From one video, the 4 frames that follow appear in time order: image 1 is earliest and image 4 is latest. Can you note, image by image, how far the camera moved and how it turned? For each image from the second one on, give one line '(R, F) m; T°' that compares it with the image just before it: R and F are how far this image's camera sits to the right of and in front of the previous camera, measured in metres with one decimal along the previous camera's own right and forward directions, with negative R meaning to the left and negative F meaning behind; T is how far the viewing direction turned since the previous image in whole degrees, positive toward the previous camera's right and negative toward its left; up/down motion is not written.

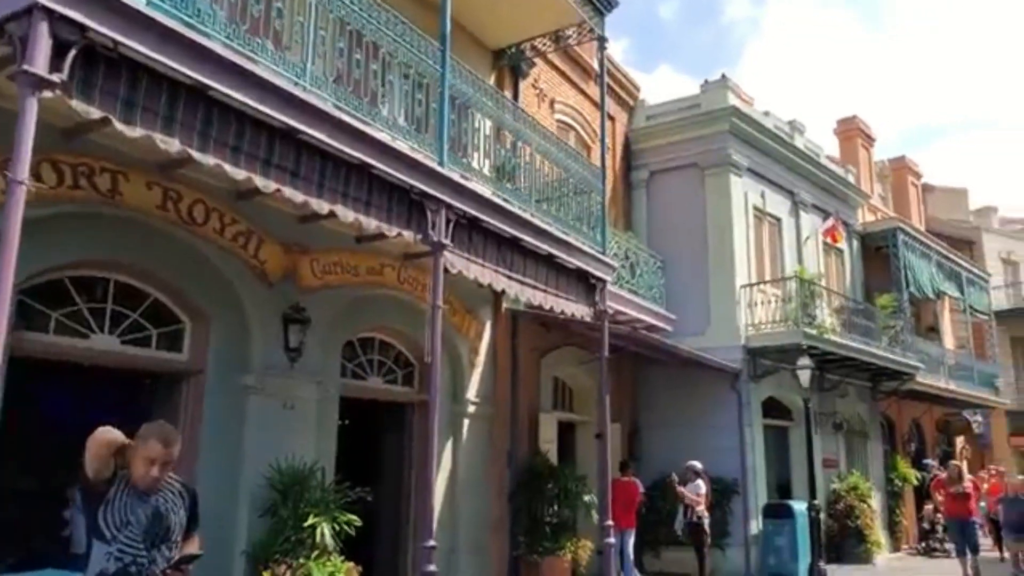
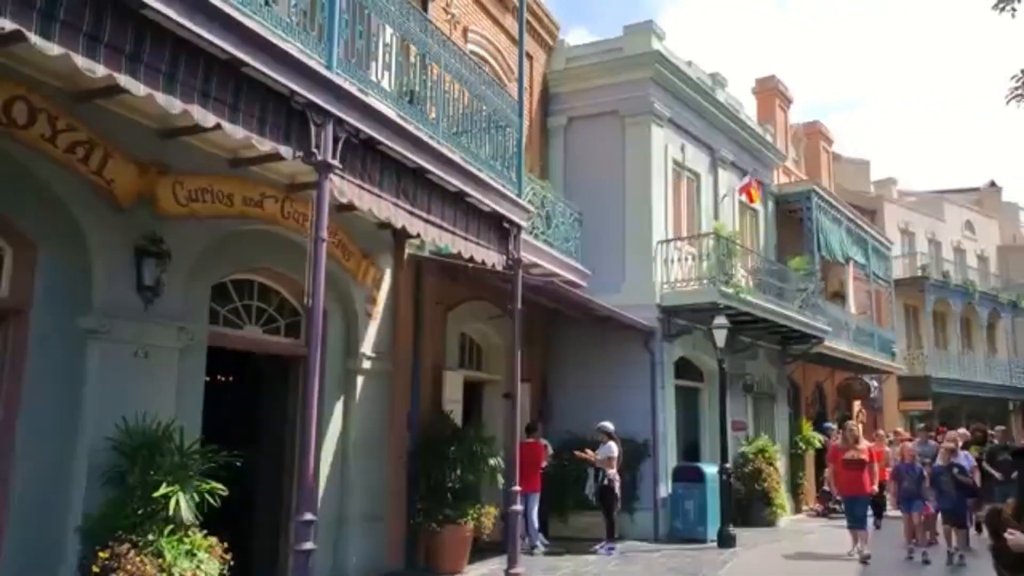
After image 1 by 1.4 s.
(+0.1, +1.0) m; +7°
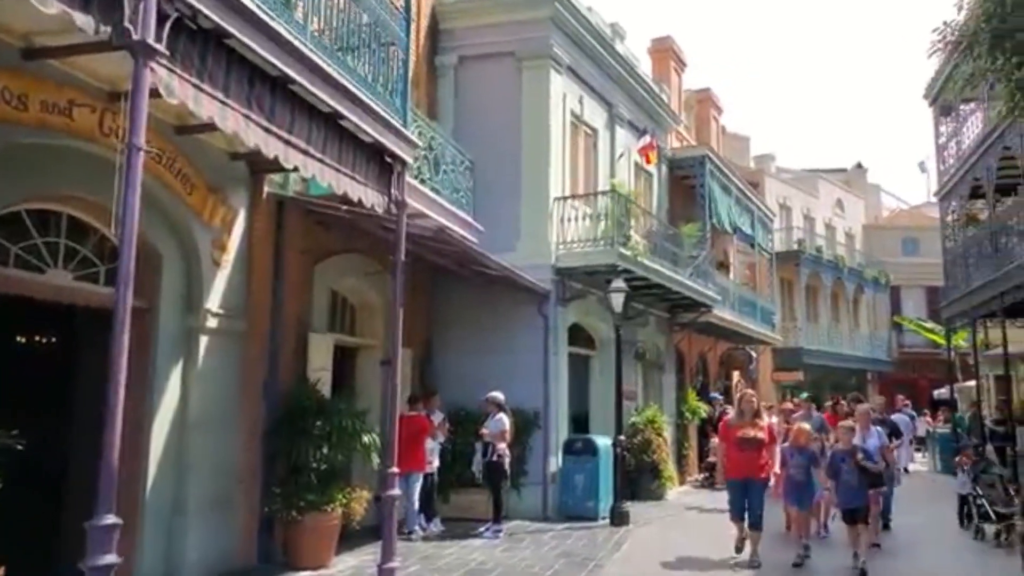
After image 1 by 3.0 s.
(0.0, +1.3) m; +9°
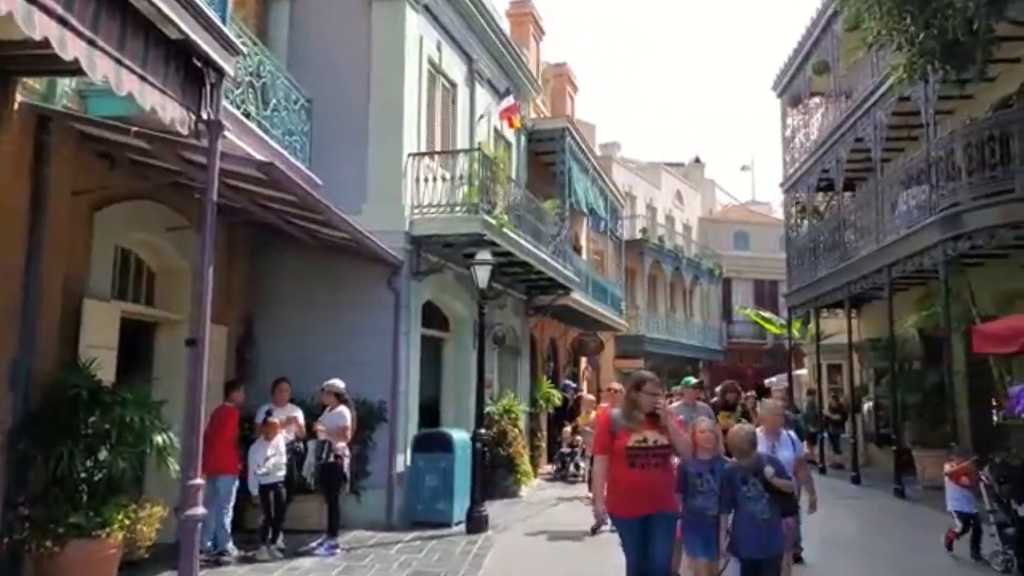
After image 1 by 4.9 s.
(-0.1, +1.7) m; +12°
